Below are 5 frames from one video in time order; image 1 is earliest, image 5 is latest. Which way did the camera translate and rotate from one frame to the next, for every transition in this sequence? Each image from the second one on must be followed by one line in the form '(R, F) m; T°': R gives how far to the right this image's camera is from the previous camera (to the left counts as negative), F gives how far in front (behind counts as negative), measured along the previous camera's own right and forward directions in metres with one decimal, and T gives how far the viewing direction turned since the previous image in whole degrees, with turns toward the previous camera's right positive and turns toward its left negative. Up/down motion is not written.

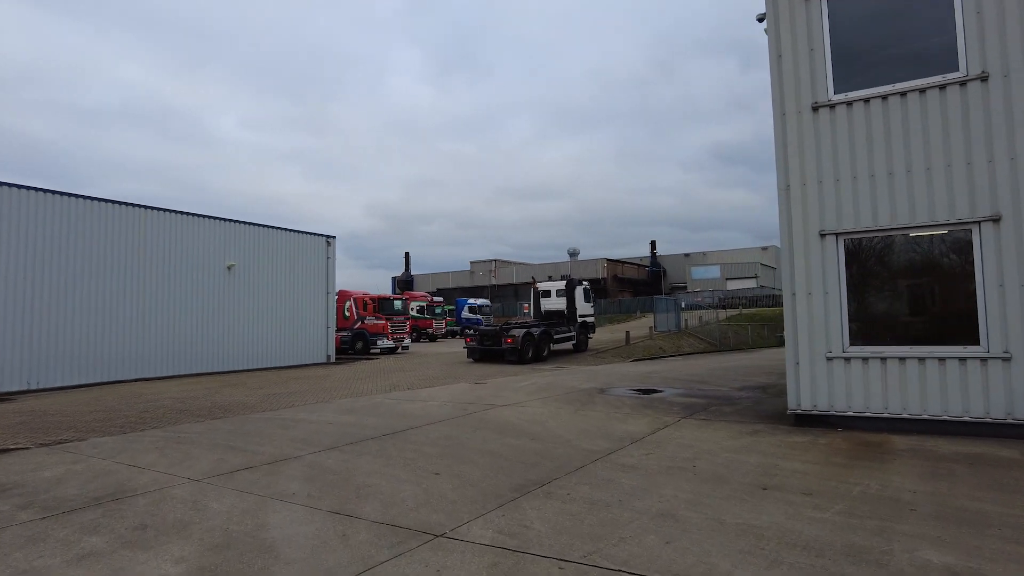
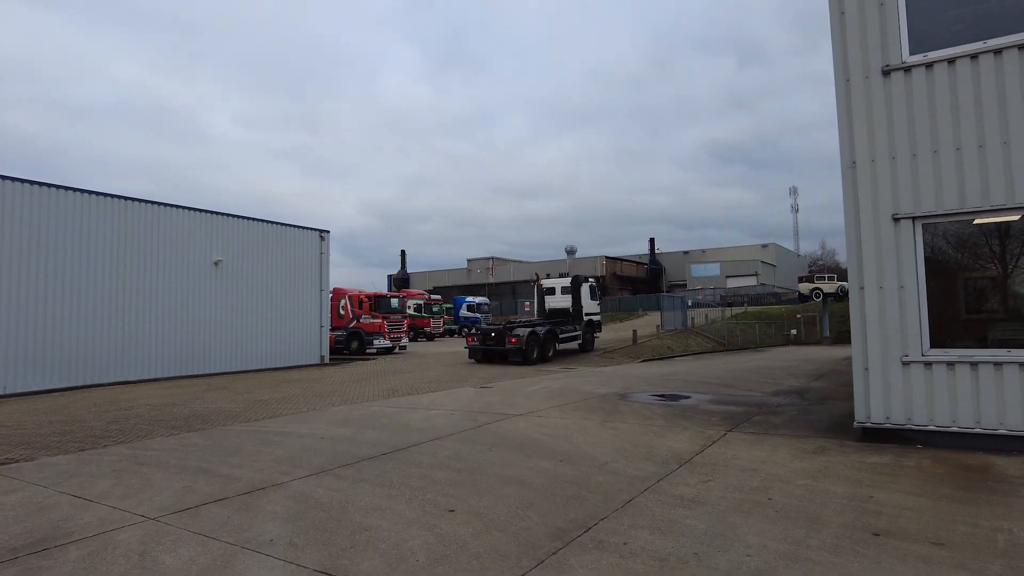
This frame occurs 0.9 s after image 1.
(-0.3, +1.2) m; 0°
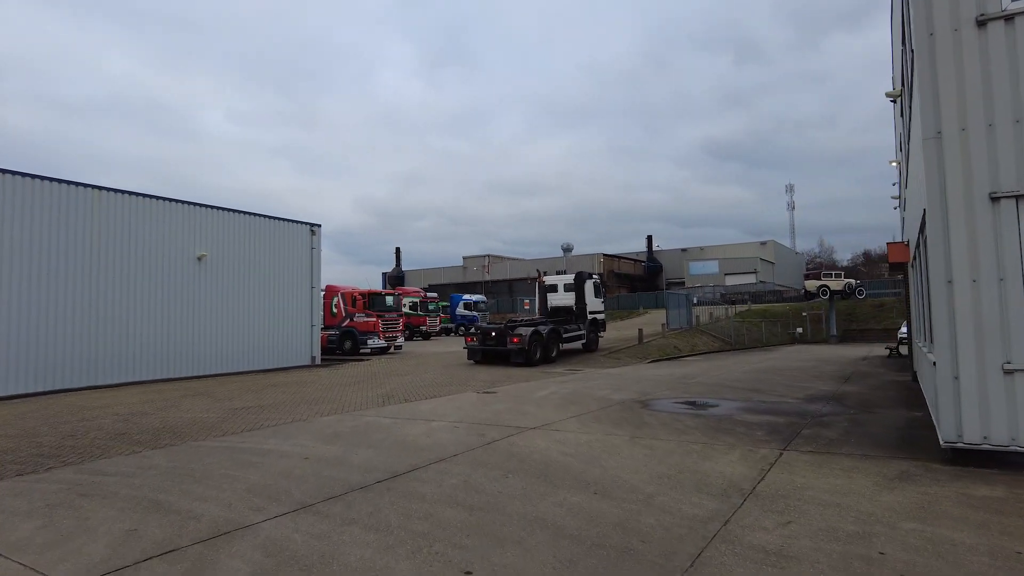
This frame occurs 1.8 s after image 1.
(-0.2, +1.2) m; 0°
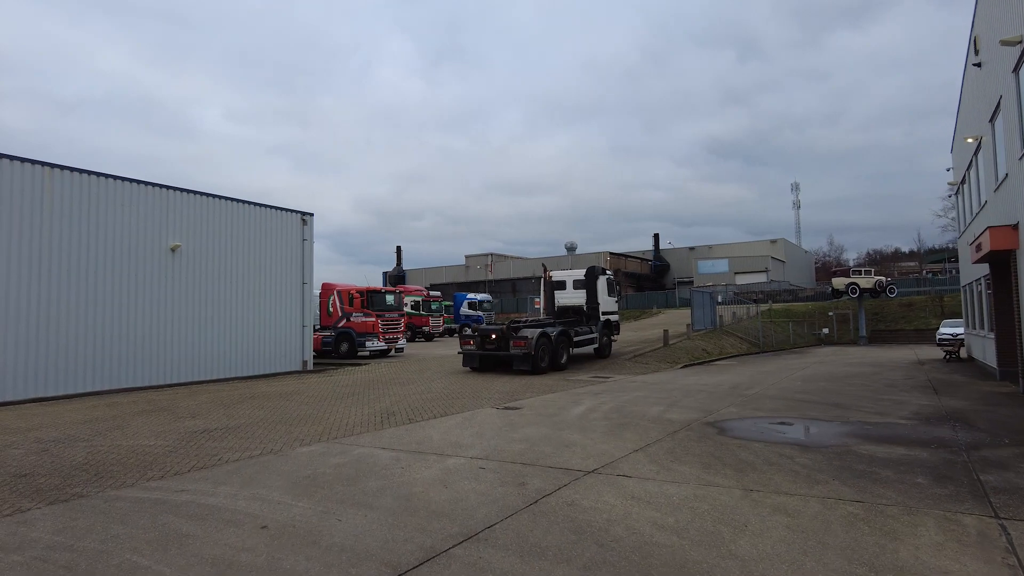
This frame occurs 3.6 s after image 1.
(-0.5, +2.5) m; 0°
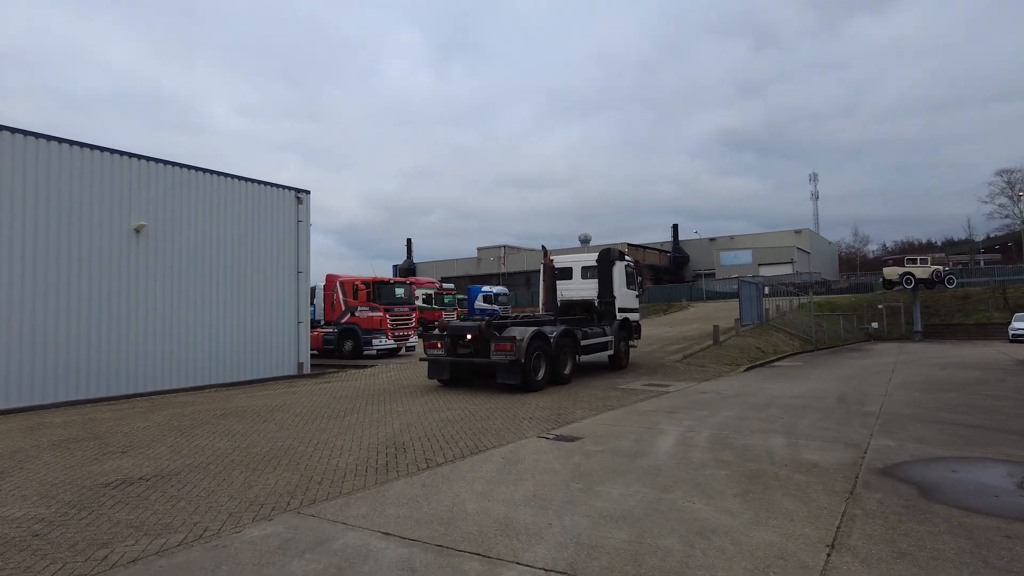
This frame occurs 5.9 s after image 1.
(-0.6, +3.1) m; -1°
